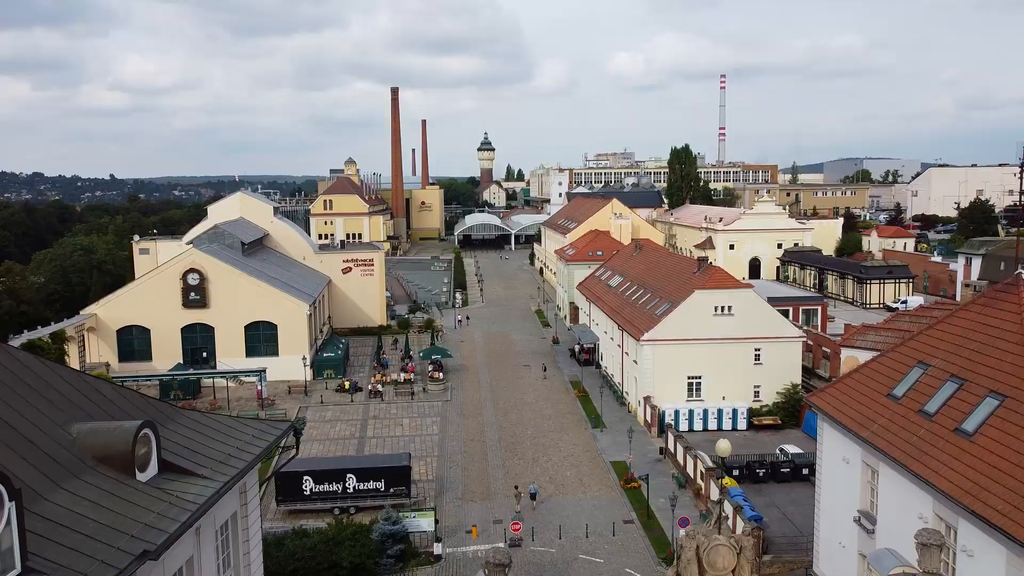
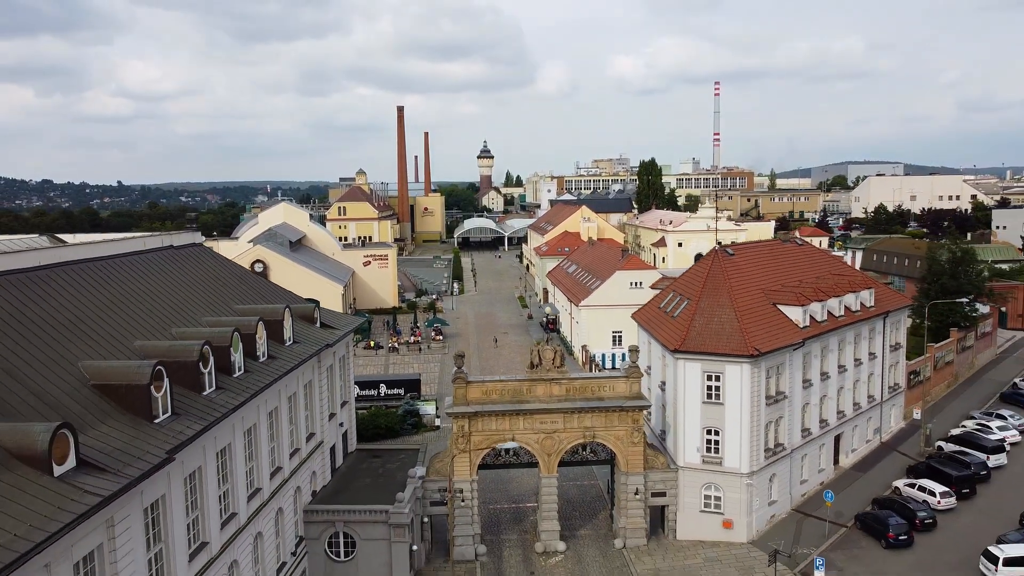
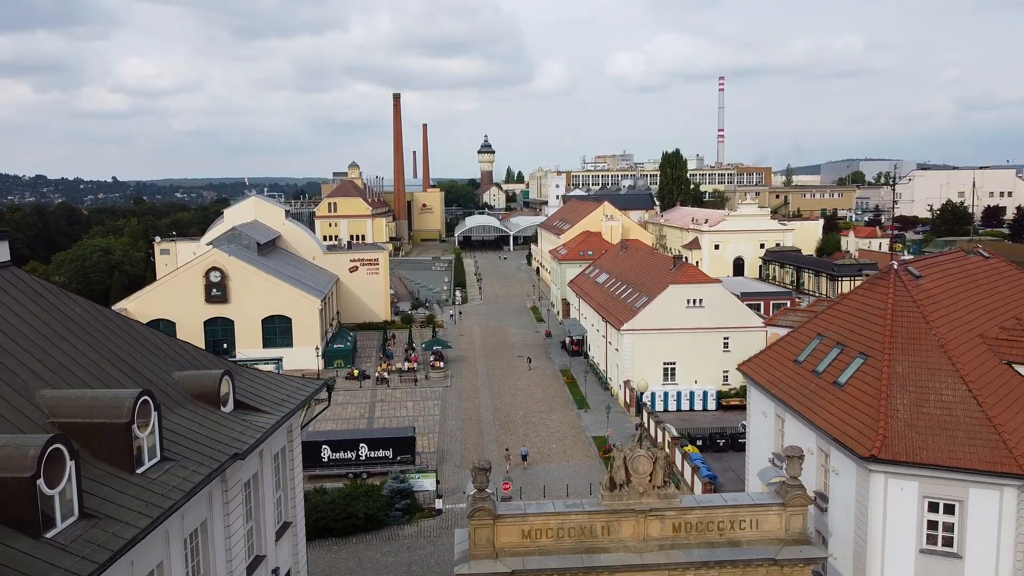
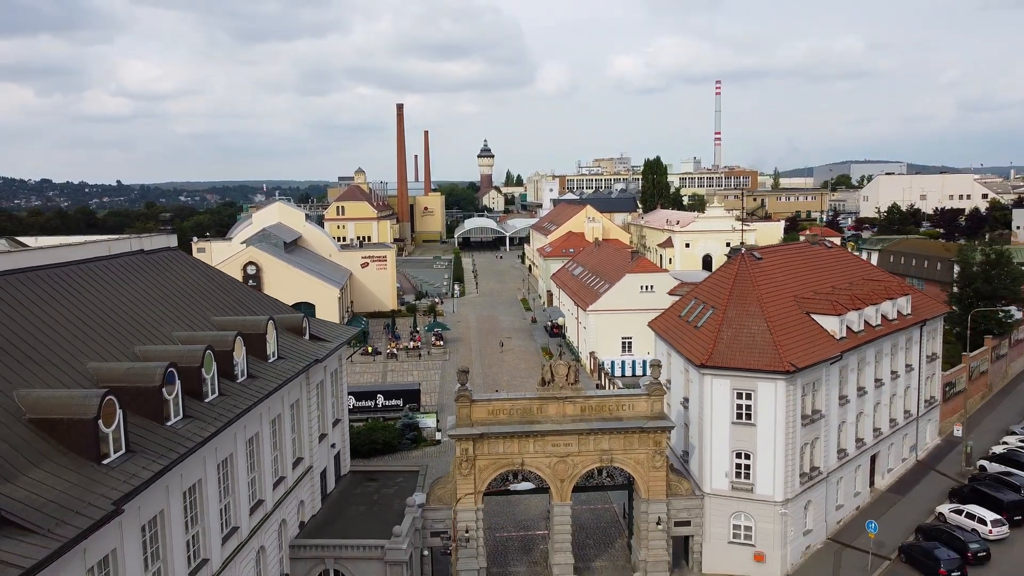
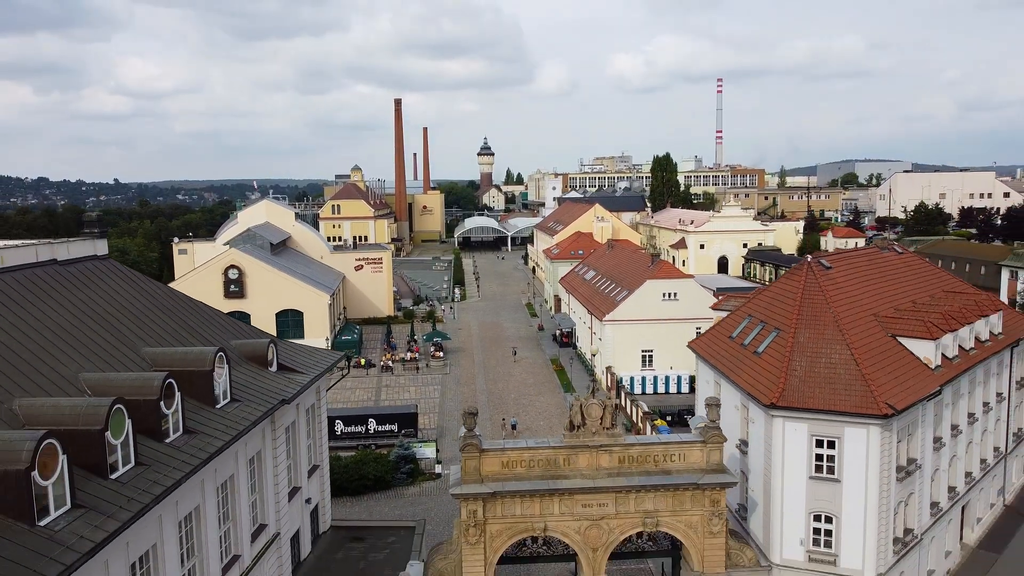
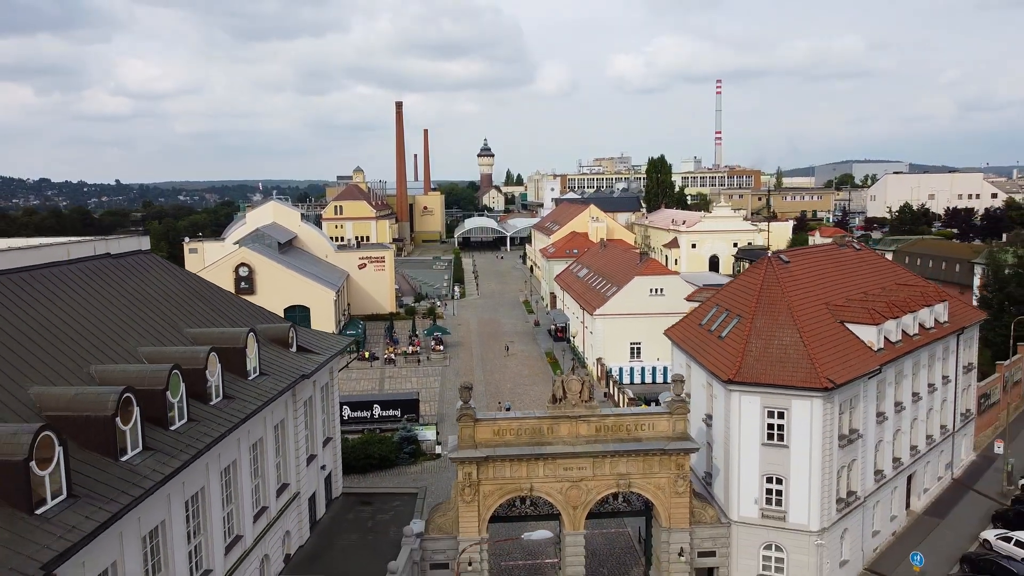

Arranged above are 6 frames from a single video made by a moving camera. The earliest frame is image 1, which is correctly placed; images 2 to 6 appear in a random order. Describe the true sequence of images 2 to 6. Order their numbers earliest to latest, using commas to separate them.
3, 5, 6, 4, 2
